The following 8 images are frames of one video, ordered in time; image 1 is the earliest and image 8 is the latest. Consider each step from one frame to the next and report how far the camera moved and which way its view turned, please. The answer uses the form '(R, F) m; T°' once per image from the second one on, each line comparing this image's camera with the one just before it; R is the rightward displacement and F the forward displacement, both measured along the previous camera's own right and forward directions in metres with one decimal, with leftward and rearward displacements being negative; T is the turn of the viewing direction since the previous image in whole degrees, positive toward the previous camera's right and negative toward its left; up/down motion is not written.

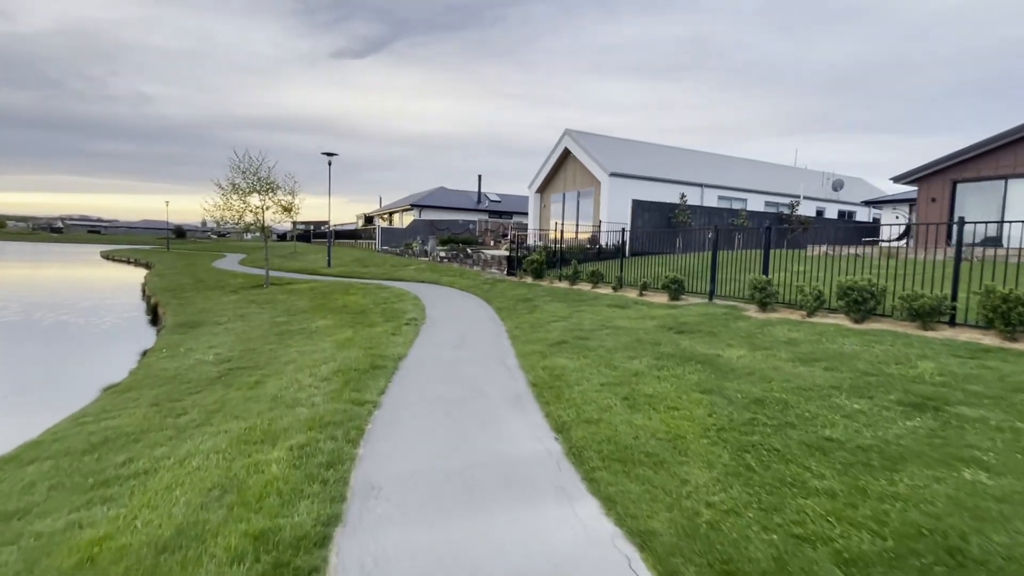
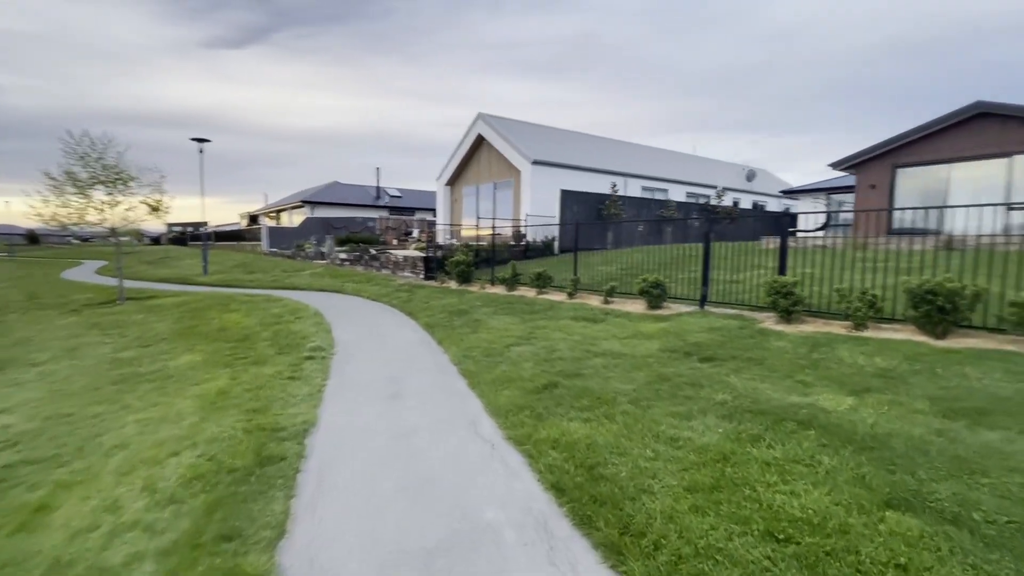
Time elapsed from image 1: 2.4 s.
(-0.8, +2.8) m; +12°
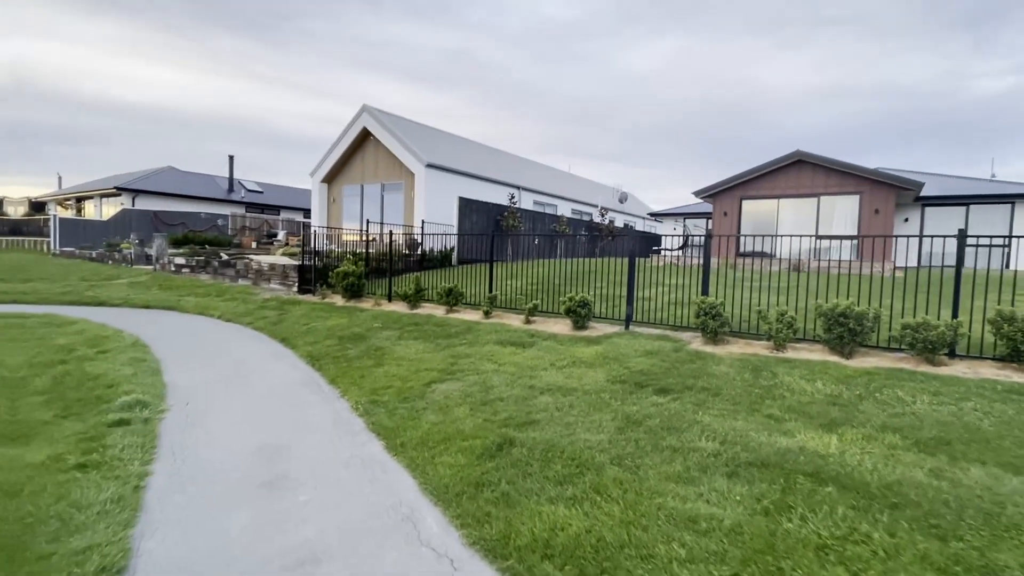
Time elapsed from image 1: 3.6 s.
(-0.6, +1.4) m; +16°
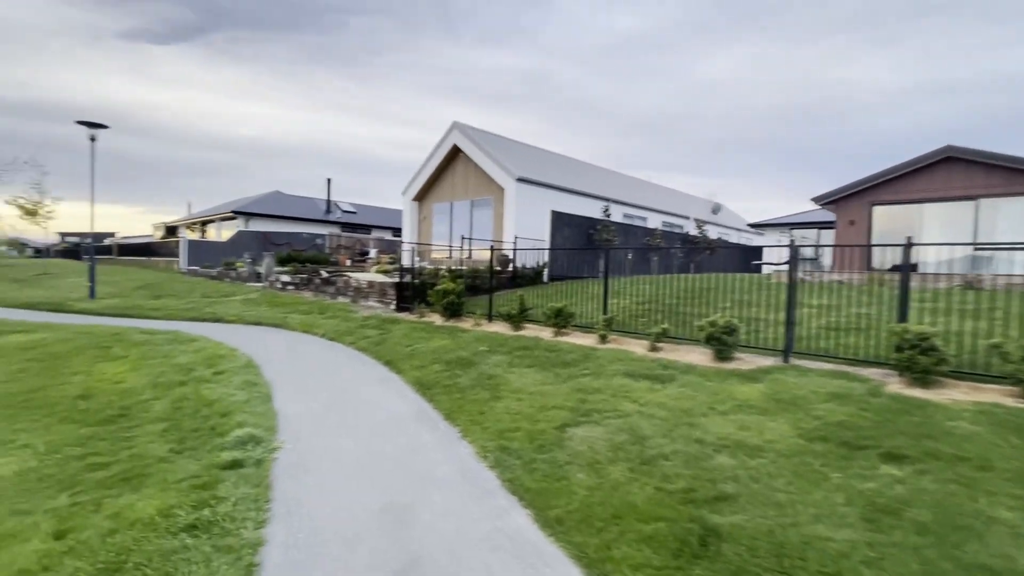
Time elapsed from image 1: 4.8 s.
(-0.8, +1.0) m; -9°
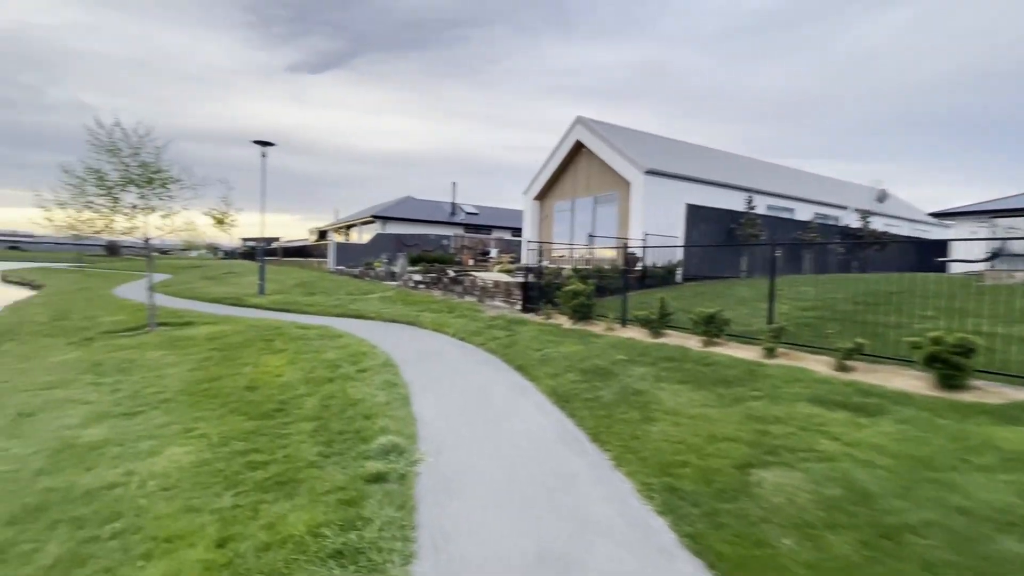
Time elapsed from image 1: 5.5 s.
(-0.5, +0.6) m; -14°
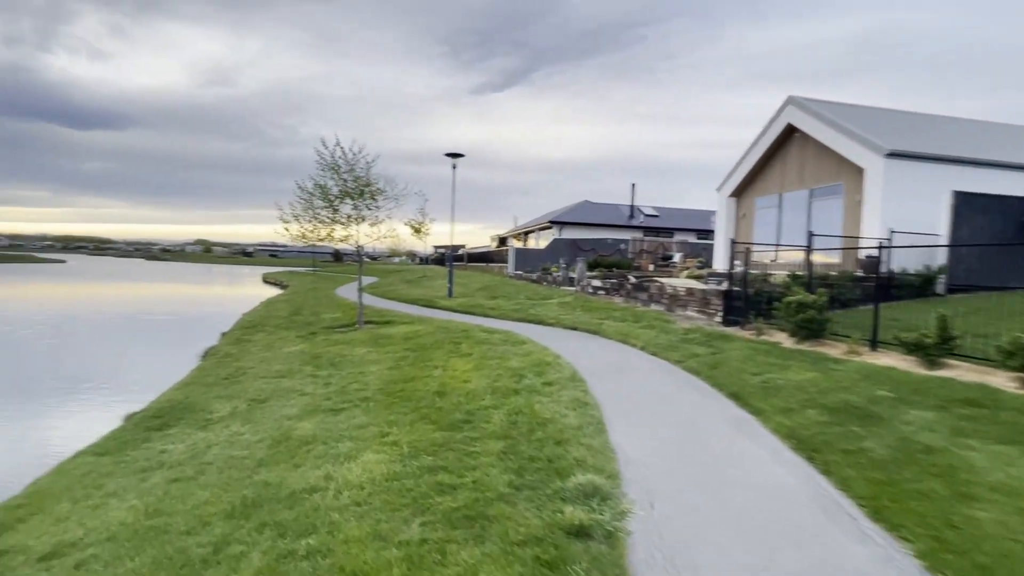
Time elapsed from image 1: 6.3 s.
(-0.5, +0.8) m; -21°
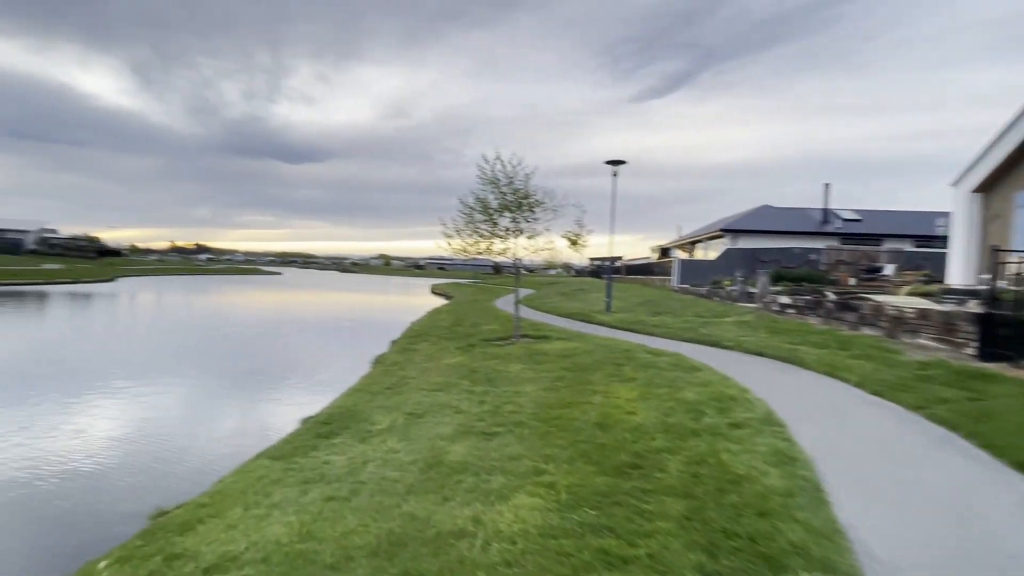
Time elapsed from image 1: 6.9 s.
(-0.2, +0.6) m; -19°
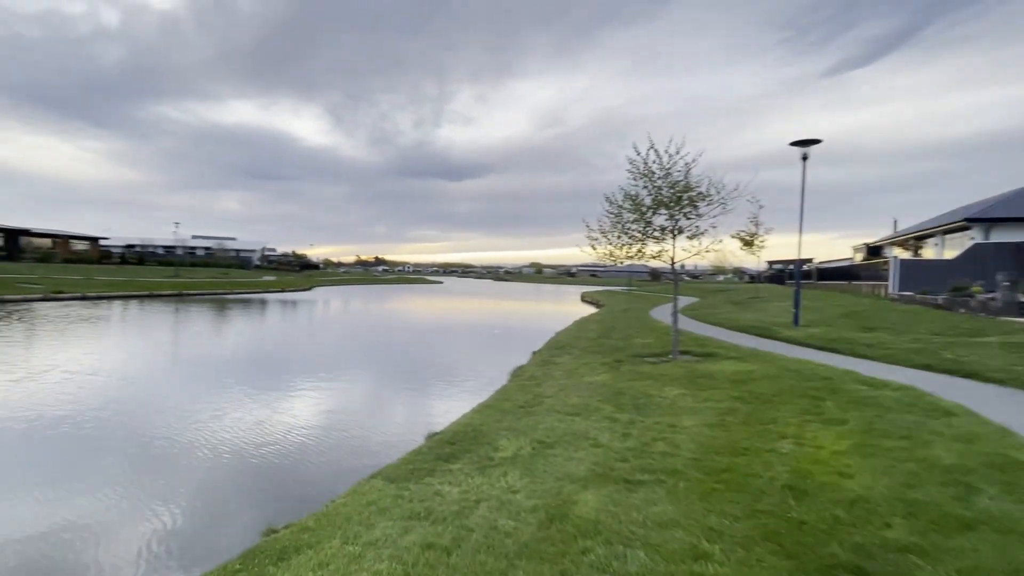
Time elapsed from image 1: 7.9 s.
(+0.1, +0.8) m; -20°
